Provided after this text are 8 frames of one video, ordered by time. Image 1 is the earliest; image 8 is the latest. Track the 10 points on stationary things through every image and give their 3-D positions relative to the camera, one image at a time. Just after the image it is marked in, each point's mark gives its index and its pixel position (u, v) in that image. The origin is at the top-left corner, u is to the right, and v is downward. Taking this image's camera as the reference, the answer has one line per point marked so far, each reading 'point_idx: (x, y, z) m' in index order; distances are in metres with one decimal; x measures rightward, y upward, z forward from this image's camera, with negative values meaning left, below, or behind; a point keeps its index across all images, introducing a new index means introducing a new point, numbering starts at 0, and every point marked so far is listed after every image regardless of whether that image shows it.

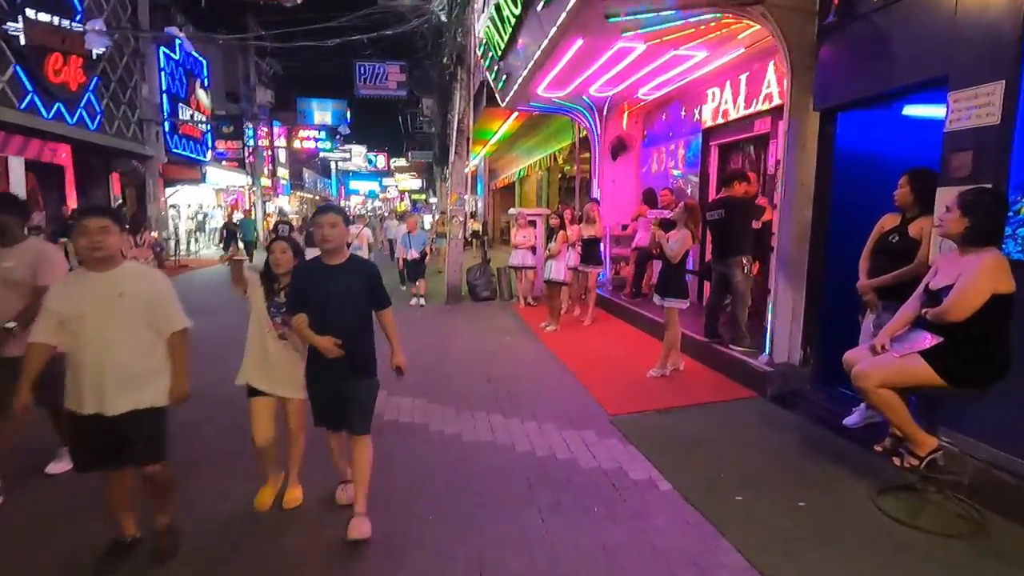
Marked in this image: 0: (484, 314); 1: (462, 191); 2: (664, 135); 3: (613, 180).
0: (-0.6, -0.6, +10.8) m
1: (-1.2, +2.3, +12.5) m
2: (+3.0, +3.0, +10.6) m
3: (+2.2, +2.3, +11.6) m
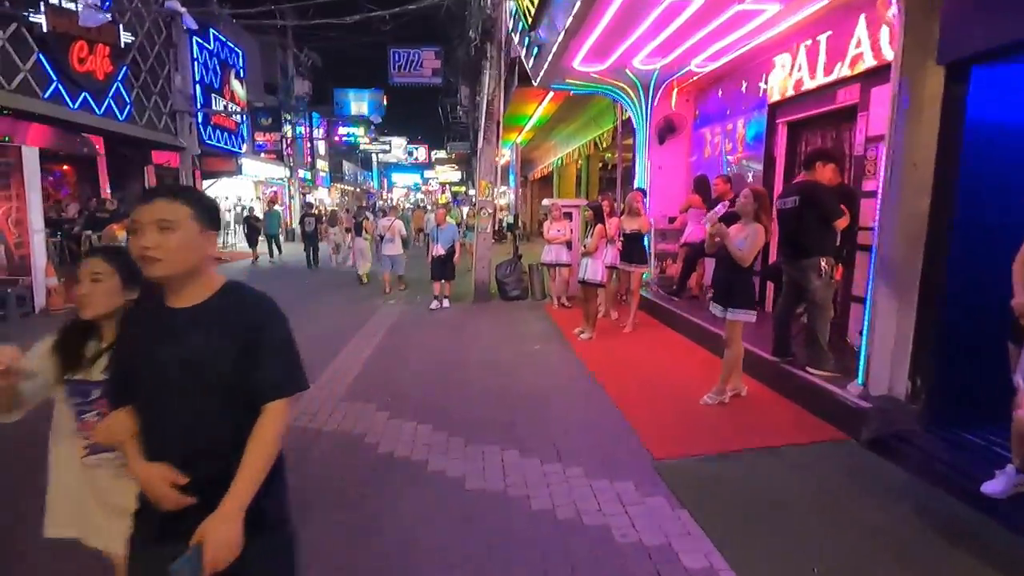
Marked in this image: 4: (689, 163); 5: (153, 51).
0: (0.0, -0.6, +9.7) m
1: (-0.4, +2.3, +11.4) m
2: (+3.6, +3.0, +9.3) m
3: (+2.8, +2.3, +10.4) m
4: (+3.4, +2.4, +10.4) m
5: (-11.8, +7.7, +17.6) m
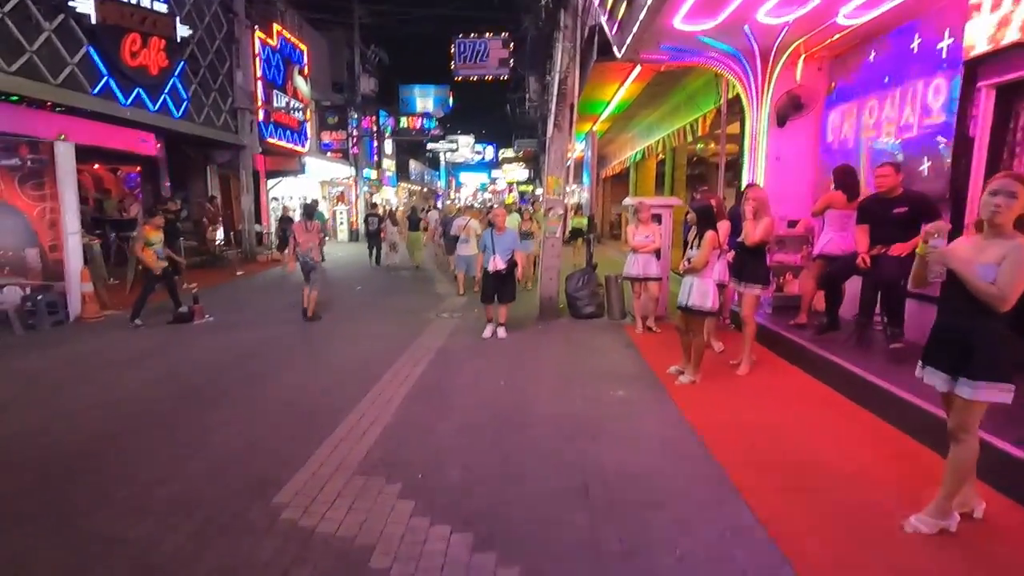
0: (+1.1, -0.8, +7.9) m
1: (+0.9, +2.0, +9.6) m
2: (+4.6, +2.7, +7.0) m
3: (+4.0, +2.0, +8.2) m
4: (+4.6, +2.1, +8.1) m
5: (-9.5, +7.7, +17.1) m
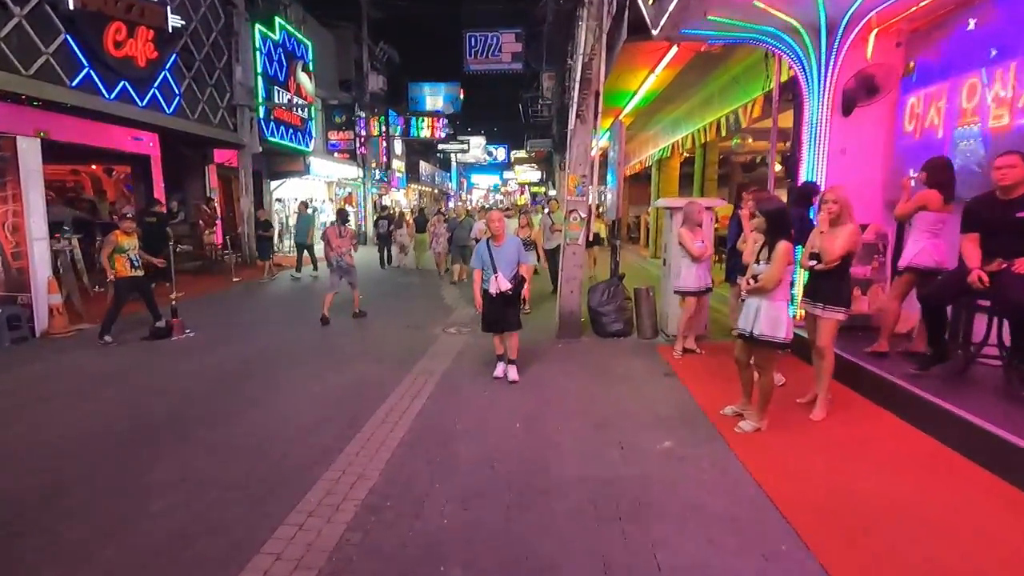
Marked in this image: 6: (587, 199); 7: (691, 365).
0: (+1.3, -1.1, +6.7) m
1: (+1.2, +1.8, +8.4) m
2: (+4.8, +2.4, +5.7) m
3: (+4.2, +1.8, +6.9) m
4: (+4.8, +1.9, +6.8) m
5: (-9.1, +7.5, +16.1) m
6: (+1.2, +1.4, +8.4) m
7: (+2.3, -1.0, +6.7) m
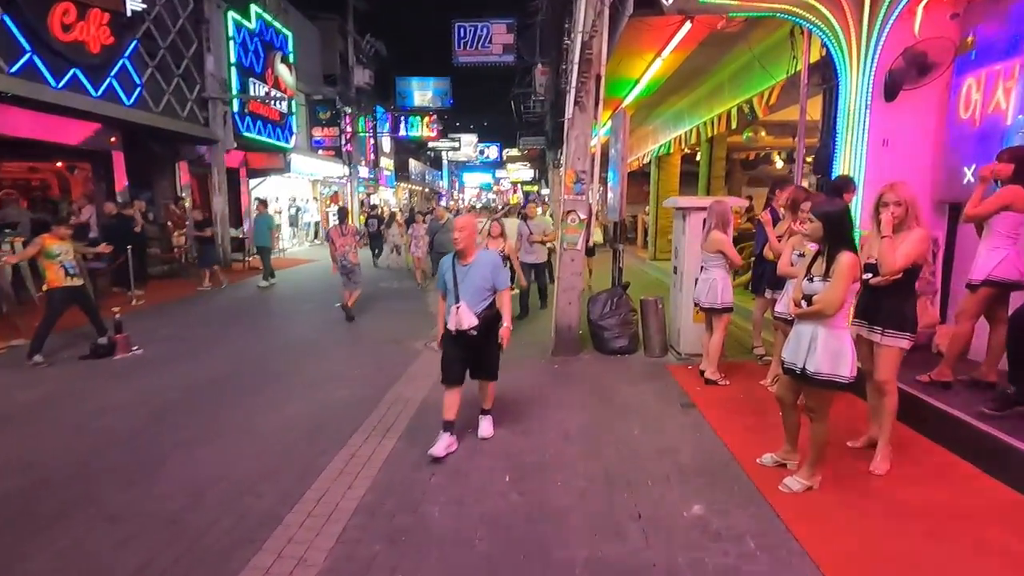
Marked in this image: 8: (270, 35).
0: (+1.2, -1.2, +5.7) m
1: (+1.0, +1.7, +7.4) m
2: (+4.7, +2.3, +4.8) m
3: (+4.1, +1.6, +5.9) m
4: (+4.7, +1.7, +5.9) m
5: (-9.3, +7.3, +15.0) m
6: (+1.0, +1.2, +7.4) m
7: (+2.1, -1.2, +5.7) m
8: (-8.7, +9.1, +19.3) m
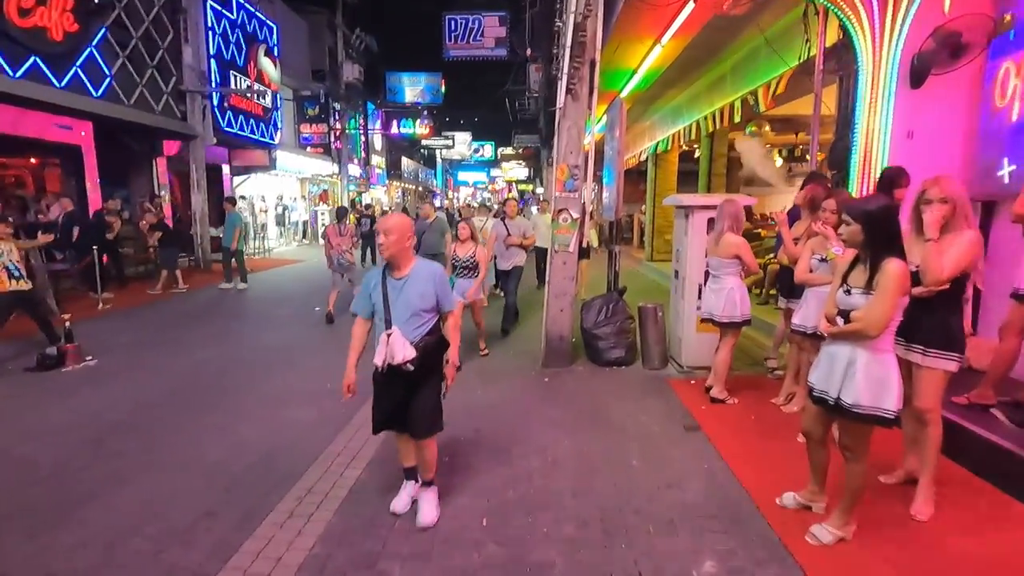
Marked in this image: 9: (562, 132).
0: (+1.0, -1.3, +5.0) m
1: (+0.8, +1.6, +6.8) m
2: (+4.6, +2.2, +4.2) m
3: (+3.9, +1.6, +5.3) m
4: (+4.6, +1.6, +5.3) m
5: (-9.6, +7.2, +14.3) m
6: (+0.9, +1.2, +6.8) m
7: (+2.0, -1.2, +5.1) m
8: (-8.9, +9.0, +18.6) m
9: (+0.6, +2.0, +6.8) m
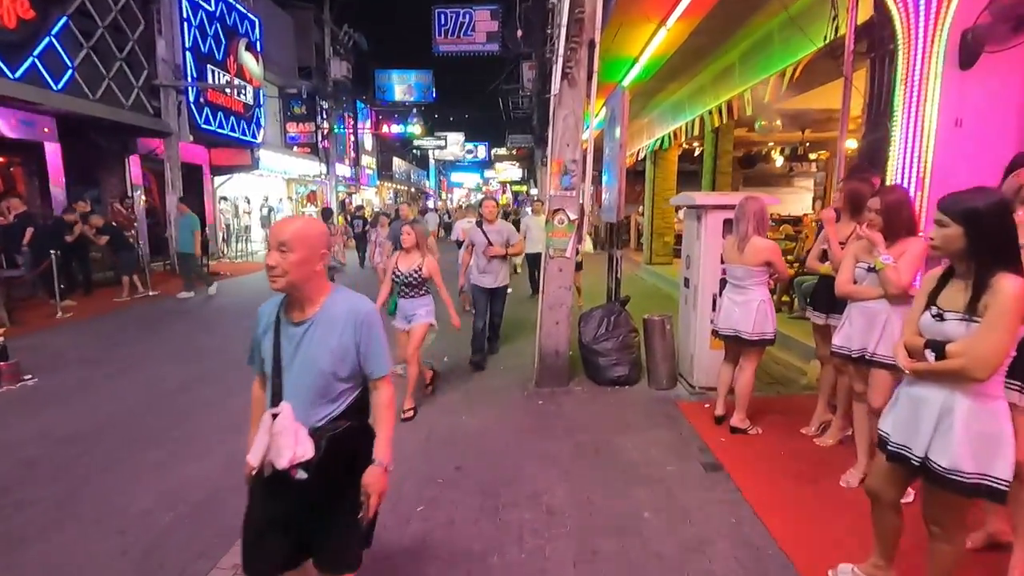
0: (+0.9, -1.4, +4.3) m
1: (+0.7, +1.5, +6.0) m
2: (+4.5, +2.1, +3.4) m
3: (+3.8, +1.5, +4.6) m
4: (+4.4, +1.5, +4.5) m
5: (-9.8, +7.1, +13.4) m
6: (+0.7, +1.1, +6.0) m
7: (+1.9, -1.3, +4.3) m
8: (-9.2, +8.9, +17.8) m
9: (+0.5, +1.8, +6.0) m
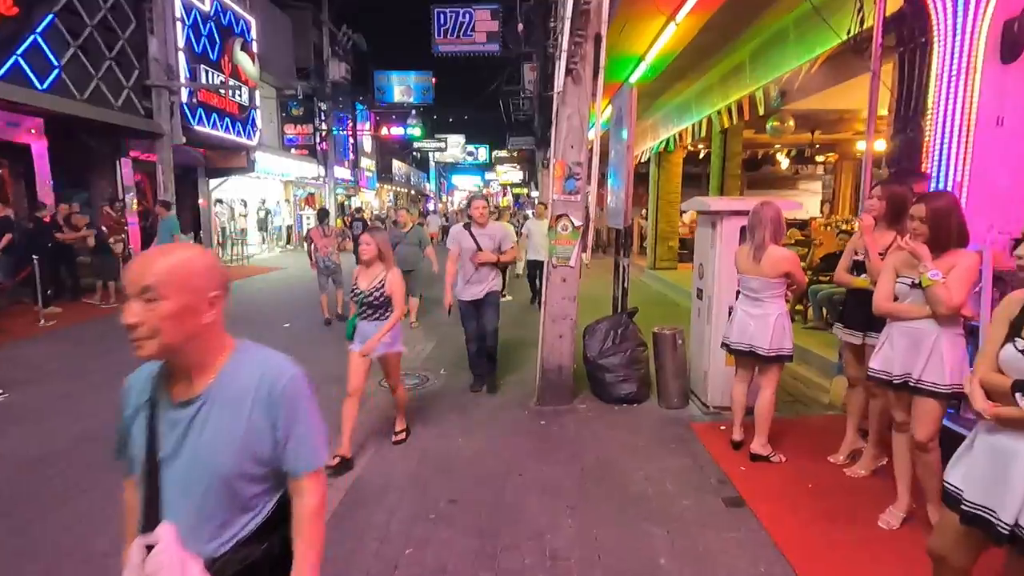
0: (+0.9, -1.5, +3.9) m
1: (+0.7, +1.4, +5.7) m
2: (+4.5, +2.0, +3.0) m
3: (+3.8, +1.3, +4.2) m
4: (+4.4, +1.4, +4.1) m
5: (-9.8, +6.9, +13.1) m
6: (+0.7, +0.9, +5.6) m
7: (+1.9, -1.4, +3.9) m
8: (-9.2, +8.7, +17.4) m
9: (+0.5, +1.7, +5.6) m
